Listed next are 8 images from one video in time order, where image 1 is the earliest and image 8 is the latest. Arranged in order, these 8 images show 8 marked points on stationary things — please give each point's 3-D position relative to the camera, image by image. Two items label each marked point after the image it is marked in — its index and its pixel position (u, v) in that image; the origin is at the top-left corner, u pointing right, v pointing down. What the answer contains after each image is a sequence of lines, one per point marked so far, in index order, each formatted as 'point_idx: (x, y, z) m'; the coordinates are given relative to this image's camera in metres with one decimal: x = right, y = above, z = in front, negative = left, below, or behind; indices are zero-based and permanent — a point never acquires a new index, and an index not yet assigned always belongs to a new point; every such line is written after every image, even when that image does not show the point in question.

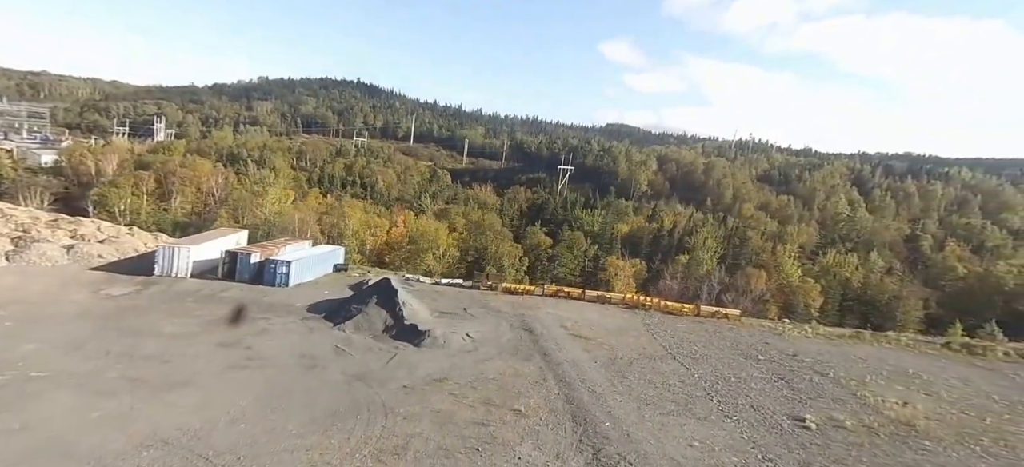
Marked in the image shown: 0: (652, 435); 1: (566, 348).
0: (+3.4, -4.8, +11.8) m
1: (+2.0, -4.4, +18.7) m
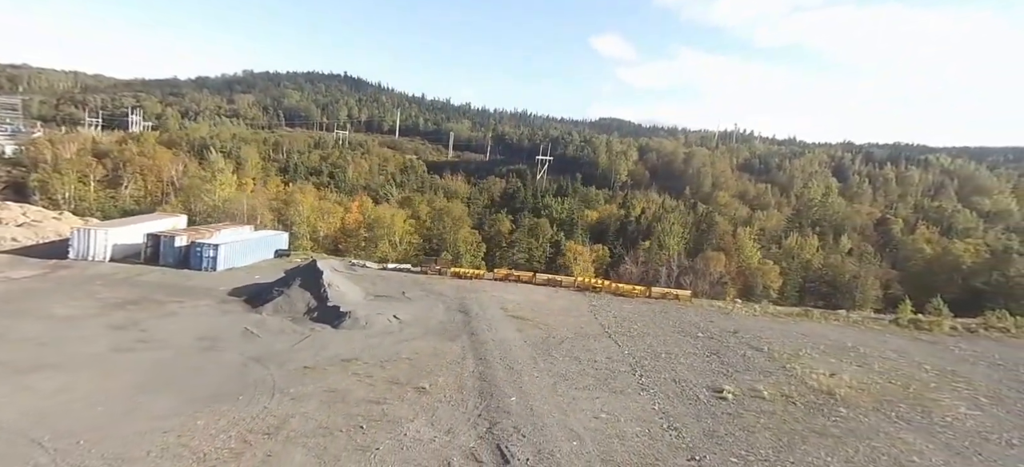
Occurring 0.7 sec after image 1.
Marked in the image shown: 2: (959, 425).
0: (+1.1, -4.1, +11.6) m
1: (-0.5, -3.5, +18.4) m
2: (+12.6, -5.4, +13.7) m
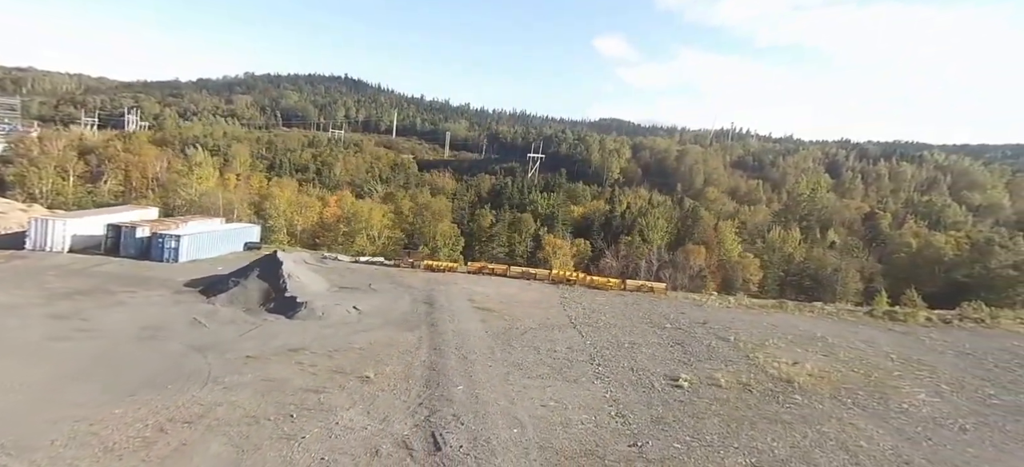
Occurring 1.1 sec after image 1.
0: (-0.1, -3.8, +11.4) m
1: (-1.9, -3.2, +18.2) m
2: (+11.3, -5.0, +13.7) m
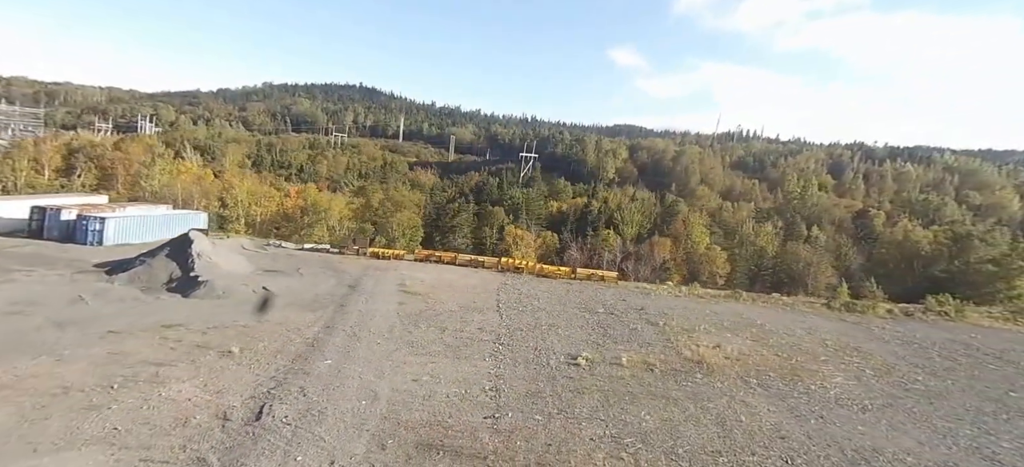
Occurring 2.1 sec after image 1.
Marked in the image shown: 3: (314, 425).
0: (-3.0, -3.0, +10.9) m
1: (-4.8, -2.4, +17.7) m
2: (+8.5, -4.3, +13.3) m
3: (-3.2, -3.1, +8.0) m
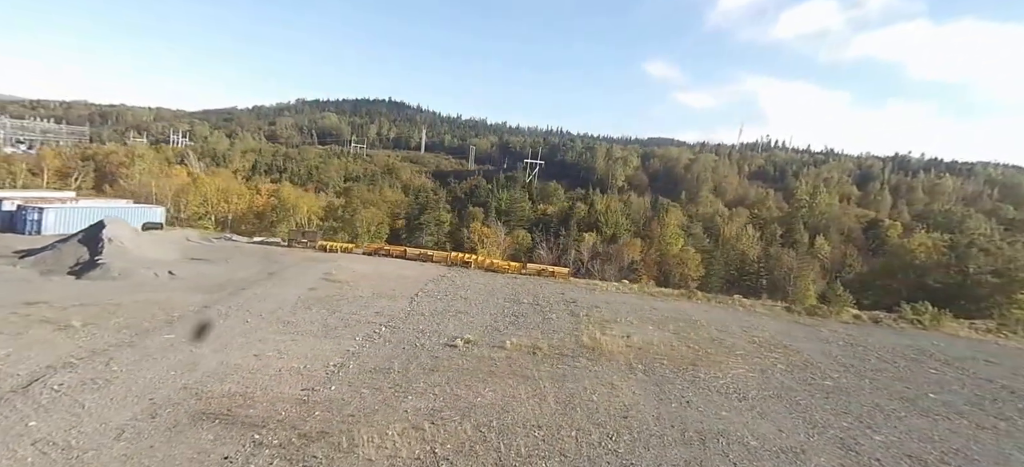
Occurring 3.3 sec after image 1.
0: (-6.3, -2.4, +10.6) m
1: (-8.0, -1.9, +17.4) m
2: (+5.2, -3.8, +12.7) m
3: (-6.6, -2.5, +7.7) m
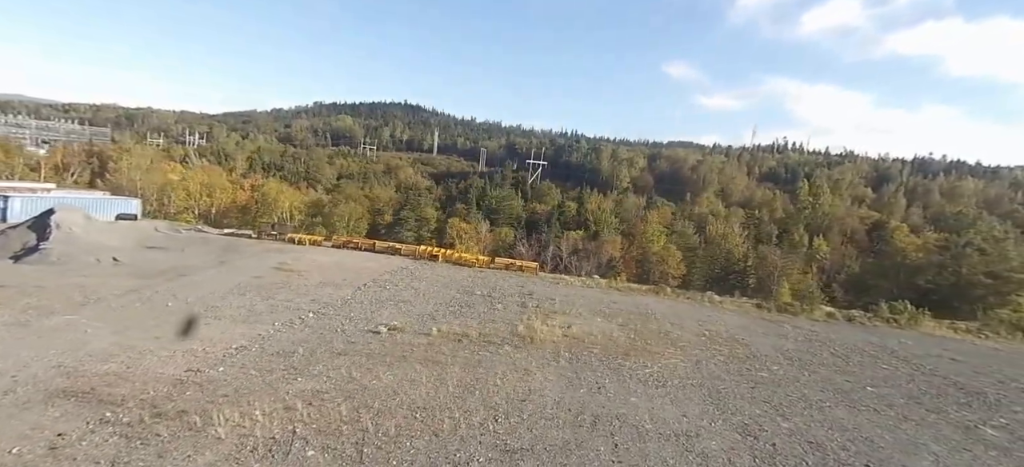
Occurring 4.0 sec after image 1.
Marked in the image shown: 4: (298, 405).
0: (-8.3, -2.0, +10.5) m
1: (-9.9, -1.5, +17.4) m
2: (+3.2, -3.5, +12.5) m
3: (-8.6, -2.0, +7.7) m
4: (-3.5, -2.7, +7.9) m
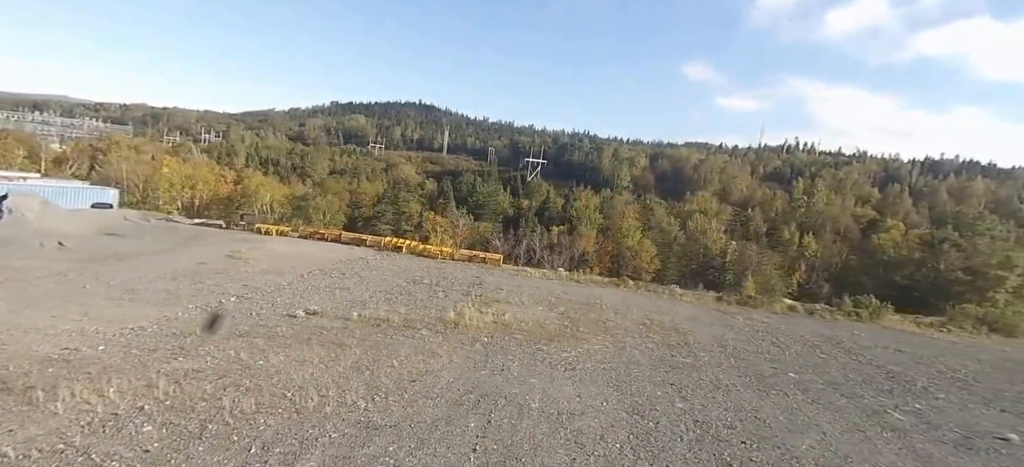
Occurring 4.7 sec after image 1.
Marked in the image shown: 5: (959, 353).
0: (-10.4, -1.5, +10.5) m
1: (-11.9, -1.0, +17.4) m
2: (+1.1, -3.1, +12.5) m
3: (-10.7, -1.6, +7.7) m
4: (-5.6, -2.3, +7.9) m
5: (+17.7, -4.7, +19.6) m
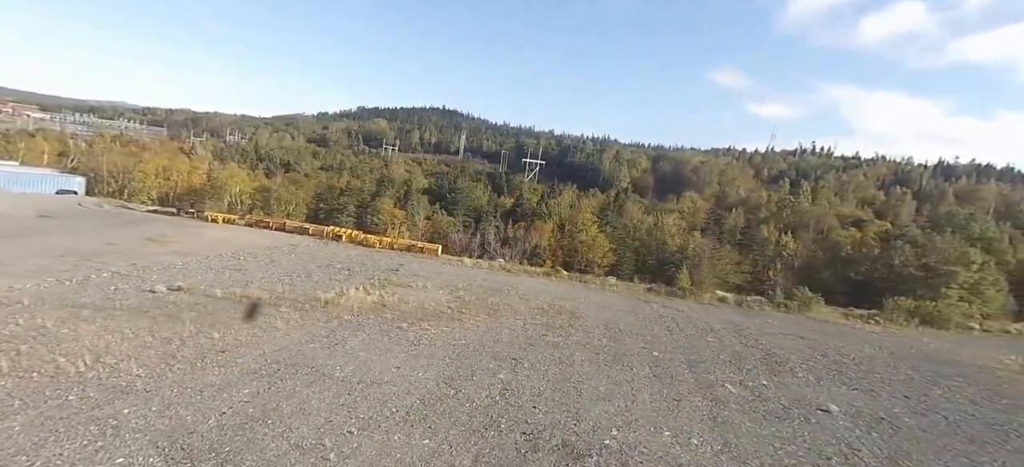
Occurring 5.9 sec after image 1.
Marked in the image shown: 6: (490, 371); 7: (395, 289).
0: (-14.0, -0.9, +10.7) m
1: (-15.5, -0.4, +17.6) m
2: (-2.4, -2.5, +12.7) m
3: (-14.3, -1.0, +7.9) m
4: (-9.1, -1.7, +8.1) m
5: (+14.2, -4.3, +19.7) m
6: (-0.4, -2.9, +10.3) m
7: (-3.8, -2.0, +16.9) m
